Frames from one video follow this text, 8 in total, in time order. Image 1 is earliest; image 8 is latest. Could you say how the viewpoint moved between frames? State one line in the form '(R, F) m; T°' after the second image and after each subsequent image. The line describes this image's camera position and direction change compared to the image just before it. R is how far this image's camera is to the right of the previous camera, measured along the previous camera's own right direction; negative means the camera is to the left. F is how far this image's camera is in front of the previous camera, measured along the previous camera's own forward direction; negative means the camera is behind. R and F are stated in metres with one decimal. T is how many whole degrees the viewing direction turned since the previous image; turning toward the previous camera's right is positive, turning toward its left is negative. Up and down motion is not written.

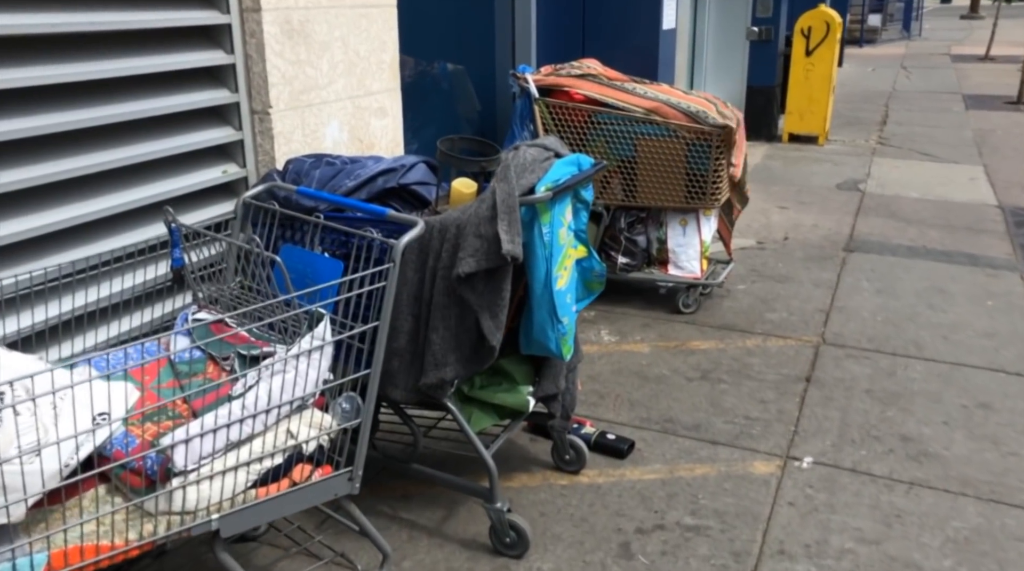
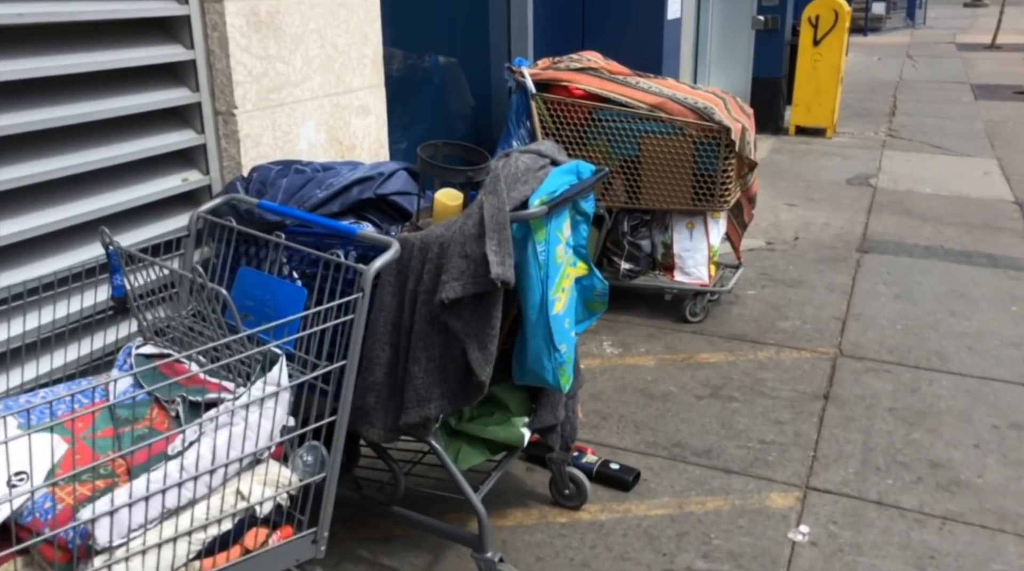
(0.0, +0.3) m; 0°
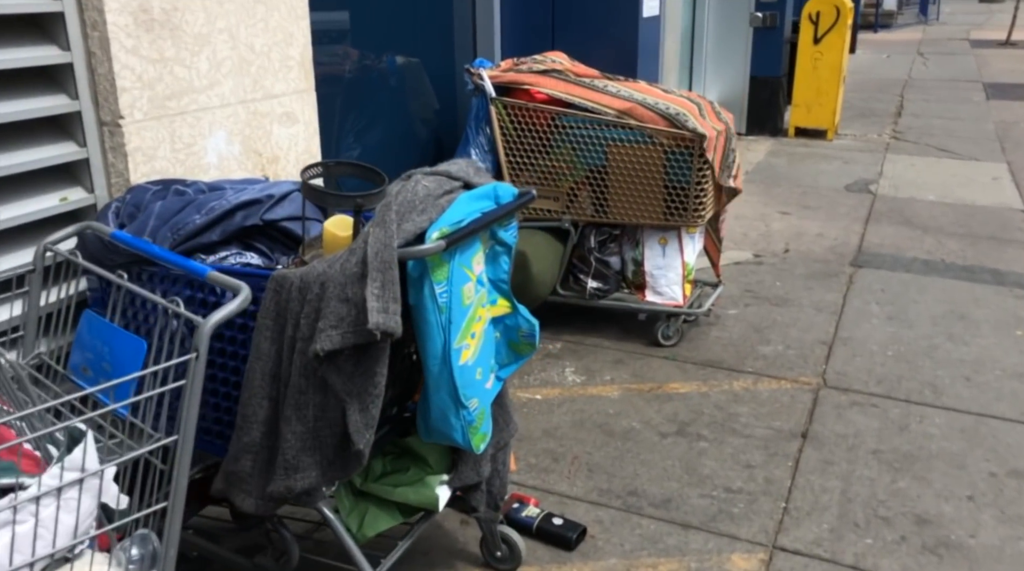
(+0.2, +0.4) m; -1°
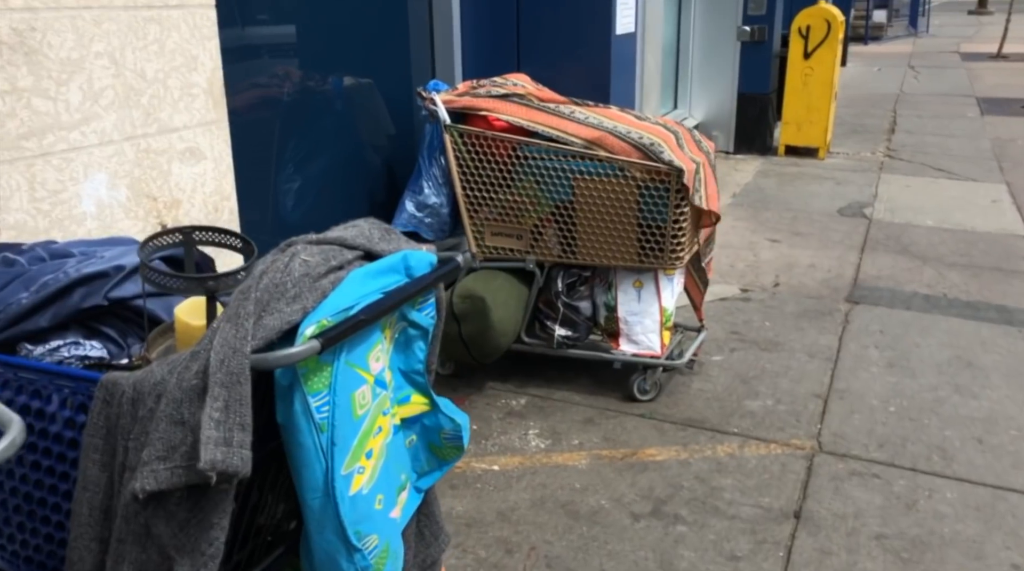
(+0.1, +0.5) m; 0°
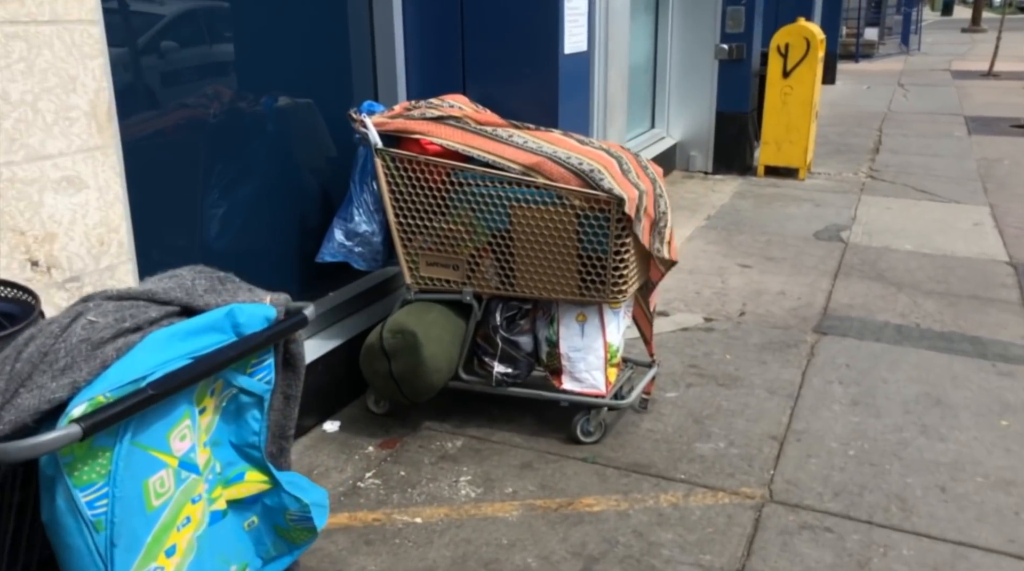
(+0.2, +0.2) m; 0°
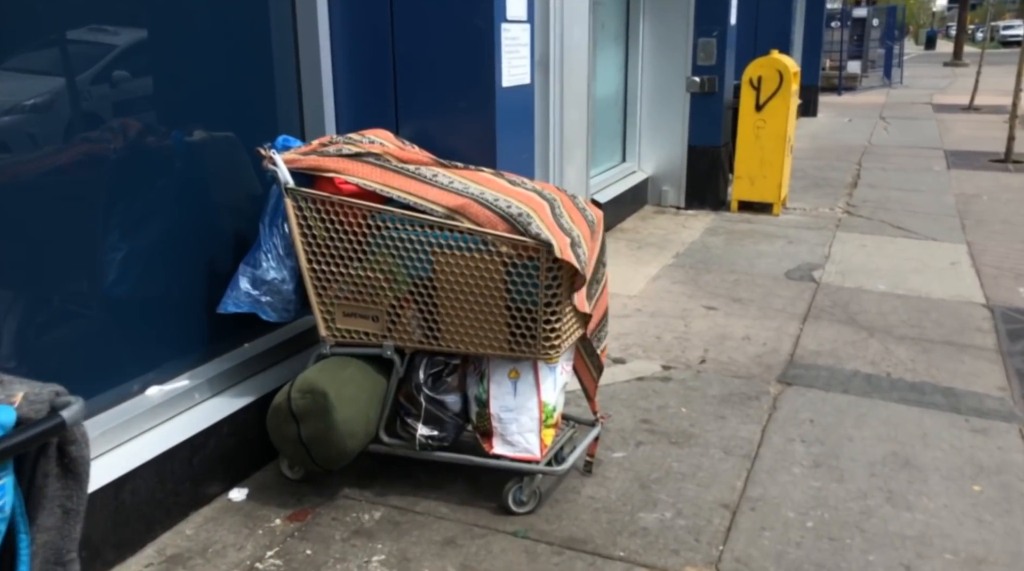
(+0.2, +0.3) m; +1°
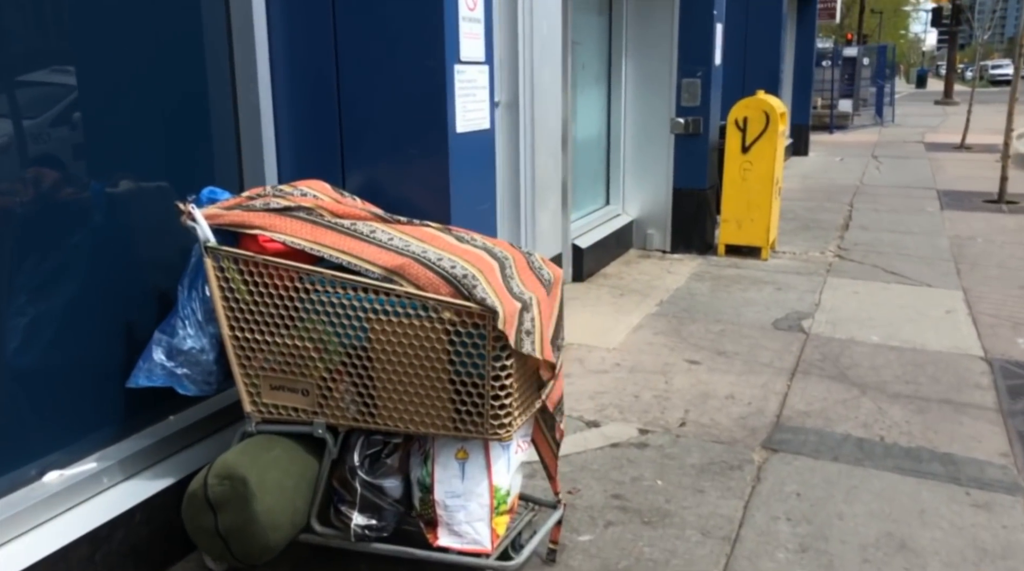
(+0.2, +0.3) m; 0°
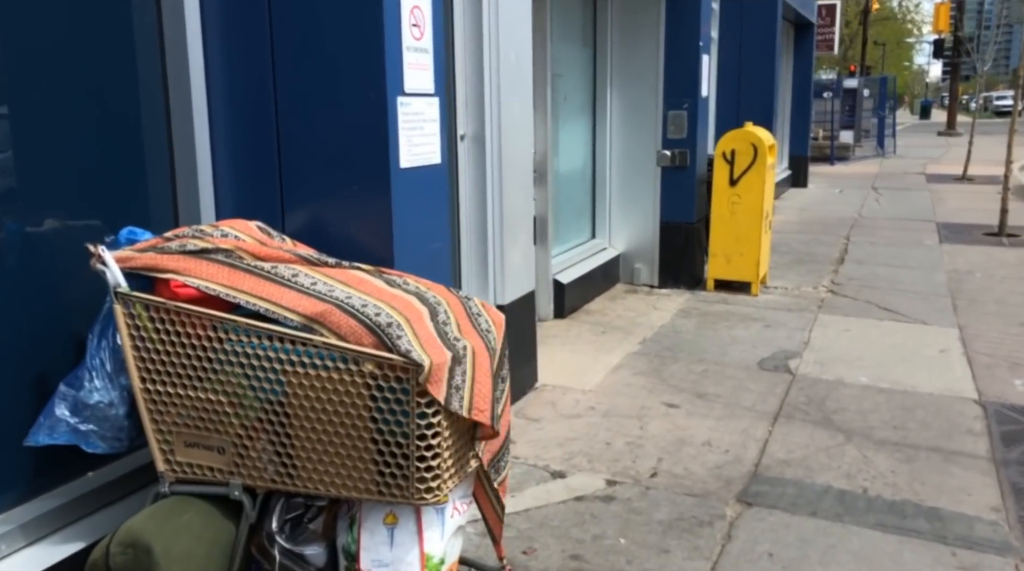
(+0.2, +0.2) m; 0°
